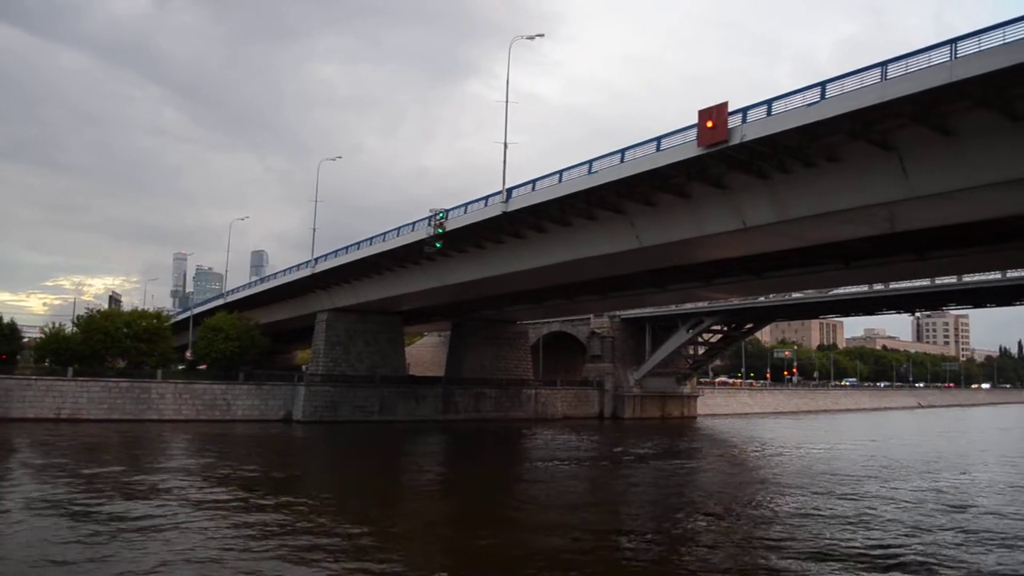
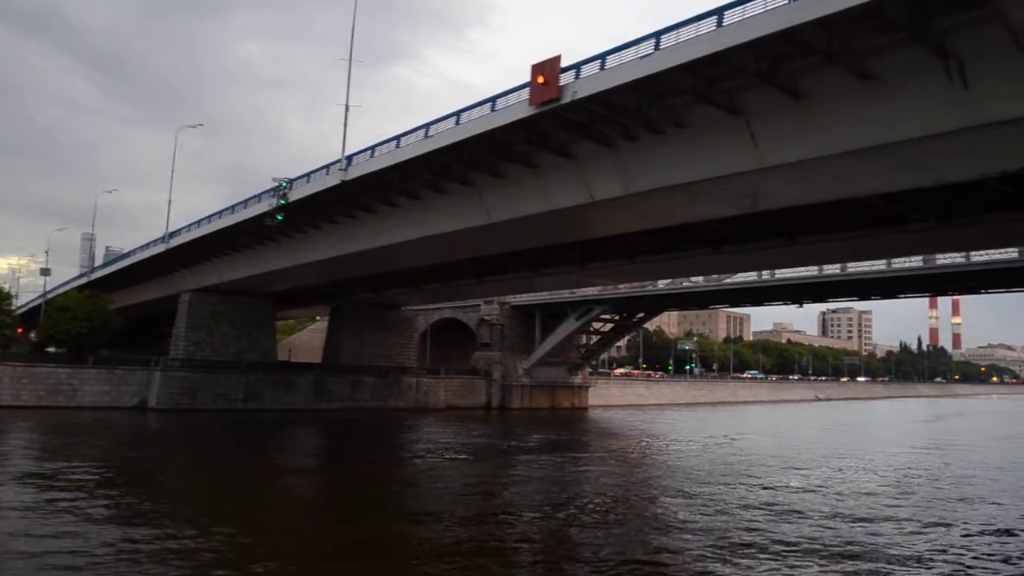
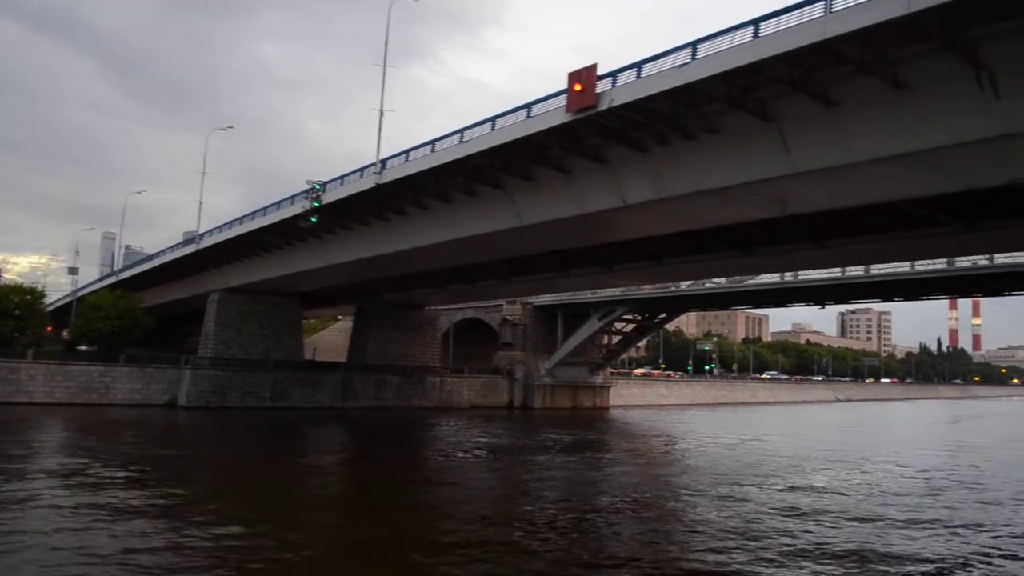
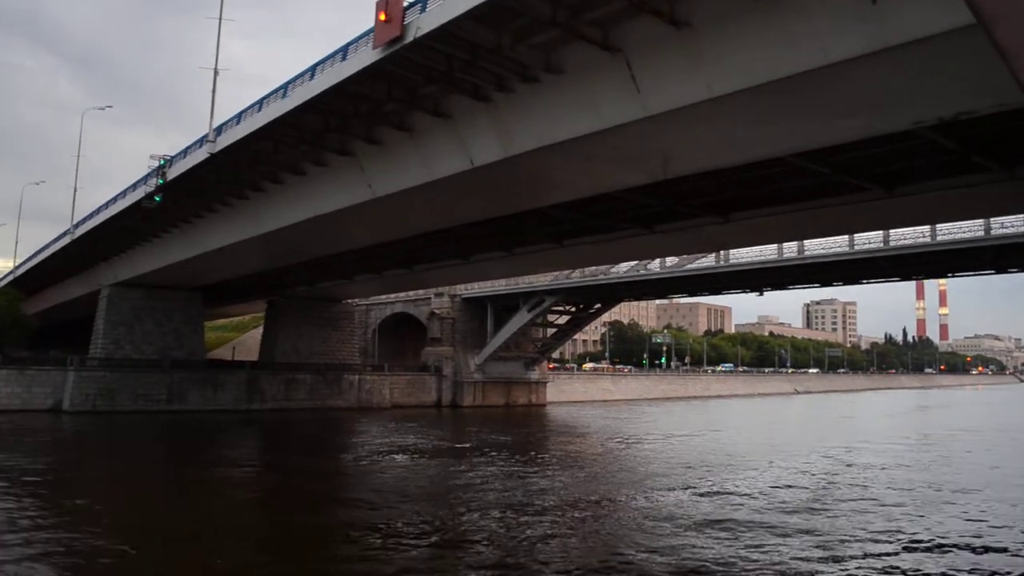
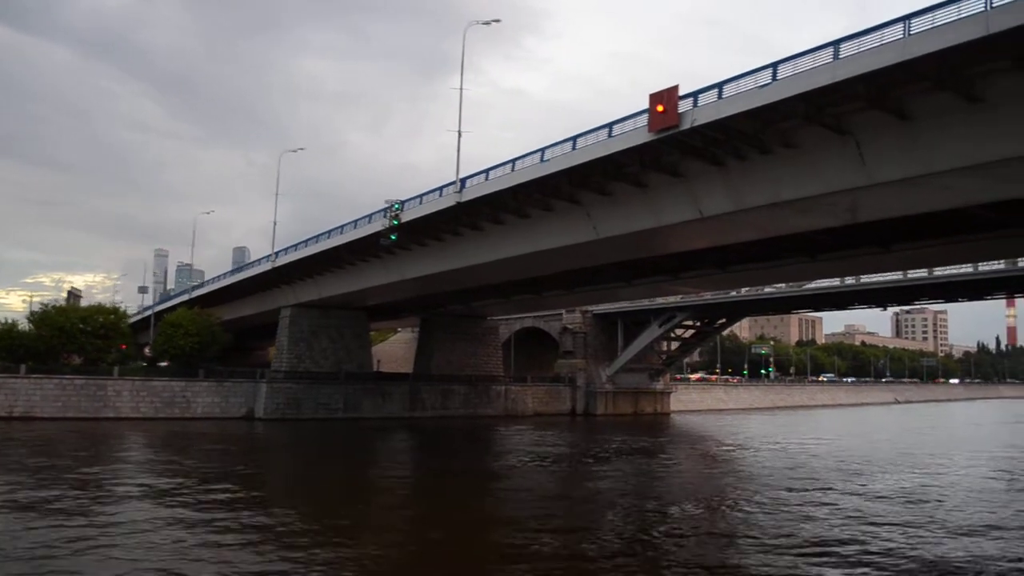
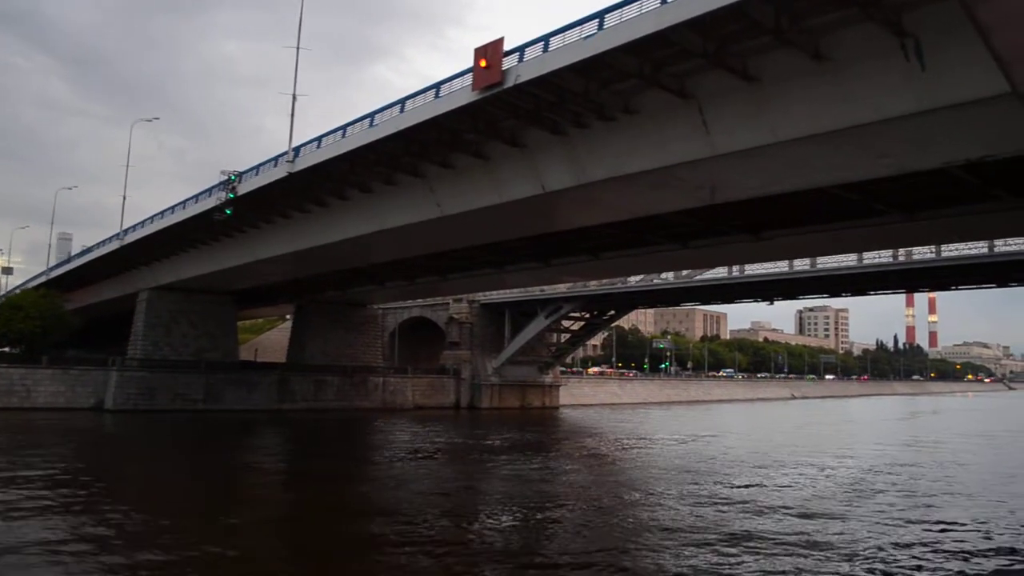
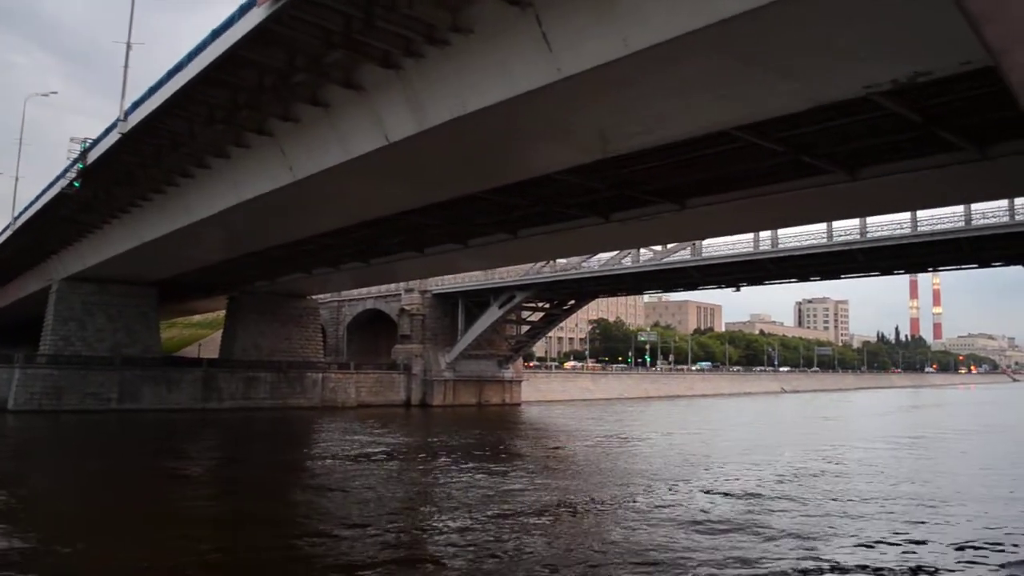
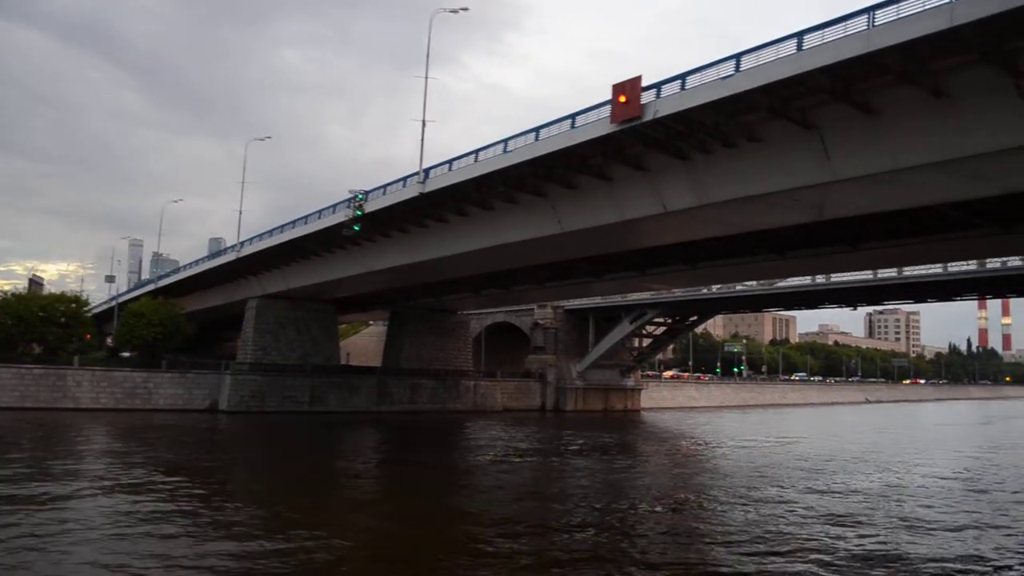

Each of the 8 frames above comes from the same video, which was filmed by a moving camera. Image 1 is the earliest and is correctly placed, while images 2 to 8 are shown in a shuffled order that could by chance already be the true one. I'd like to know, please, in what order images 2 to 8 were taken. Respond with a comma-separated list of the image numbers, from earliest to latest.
5, 8, 3, 2, 6, 4, 7
